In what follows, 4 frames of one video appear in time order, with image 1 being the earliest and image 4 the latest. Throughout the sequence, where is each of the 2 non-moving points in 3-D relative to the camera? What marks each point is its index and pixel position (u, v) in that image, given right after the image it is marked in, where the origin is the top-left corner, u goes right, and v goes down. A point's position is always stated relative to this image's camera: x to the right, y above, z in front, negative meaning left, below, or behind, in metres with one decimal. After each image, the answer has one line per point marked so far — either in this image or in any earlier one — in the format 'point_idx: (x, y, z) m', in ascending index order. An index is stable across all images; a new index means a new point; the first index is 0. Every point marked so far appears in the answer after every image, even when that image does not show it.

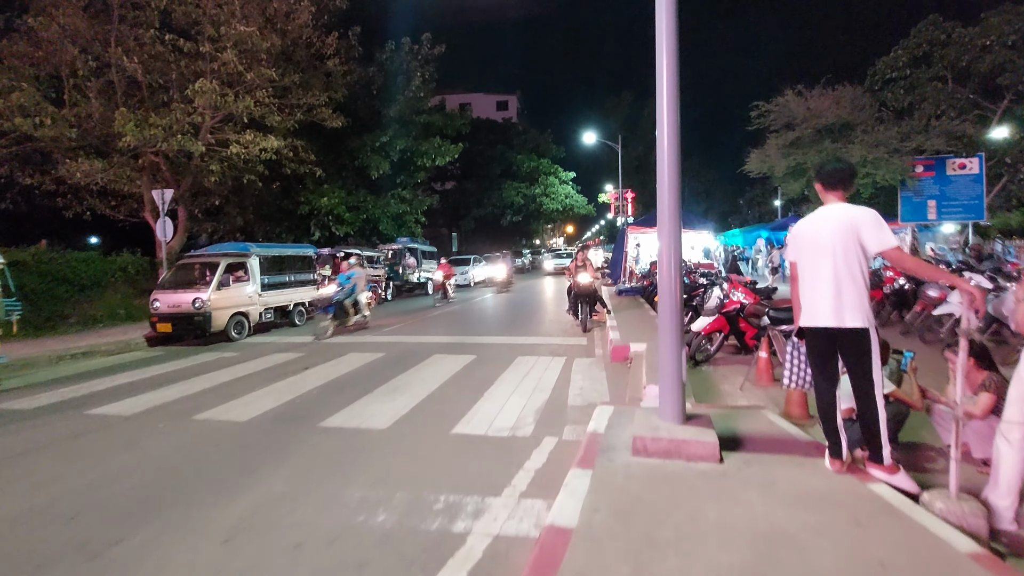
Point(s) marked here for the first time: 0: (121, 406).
0: (-4.7, -1.4, +7.5) m
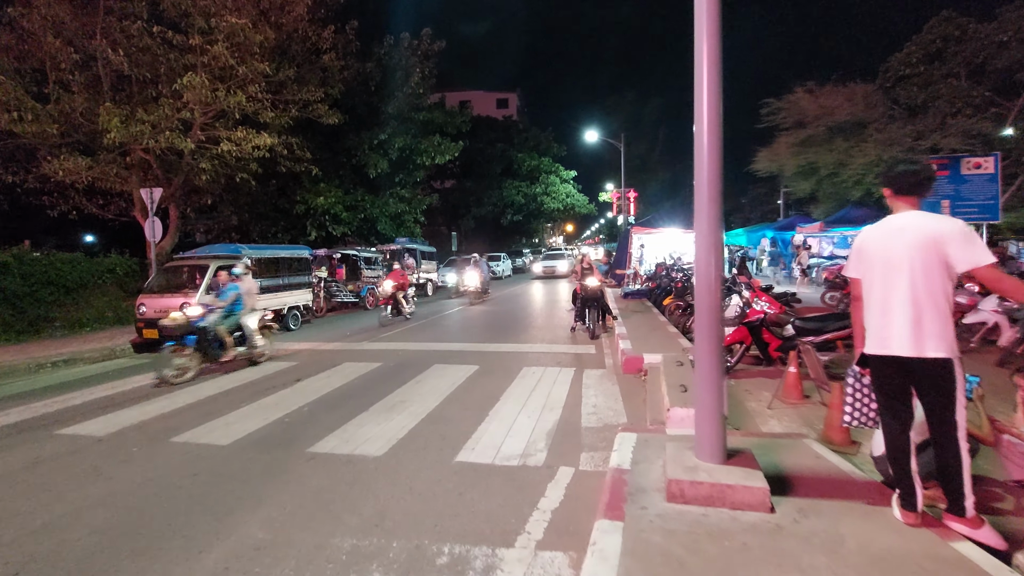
0: (-4.7, -1.5, +6.9) m
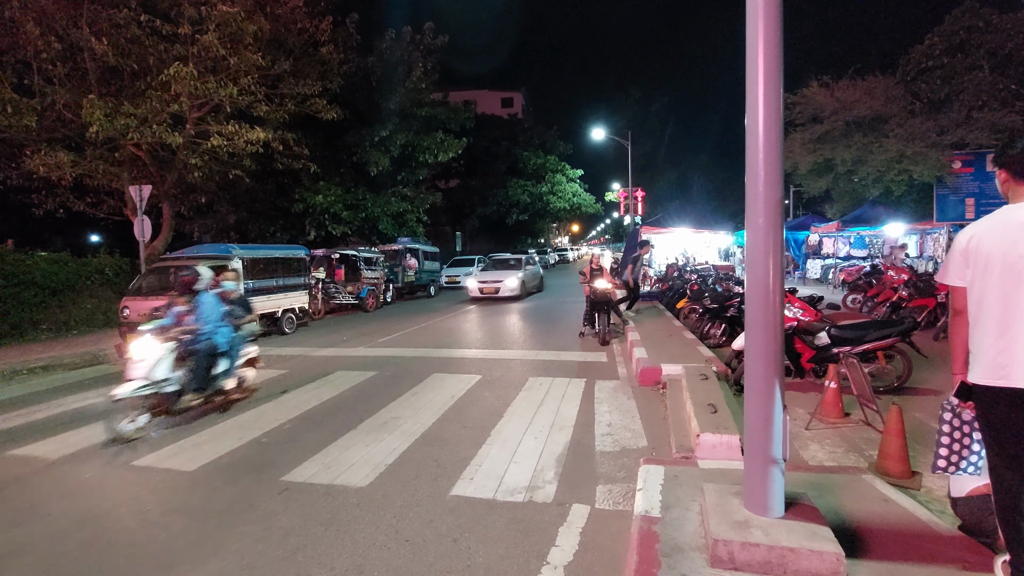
0: (-4.6, -1.6, +6.2) m
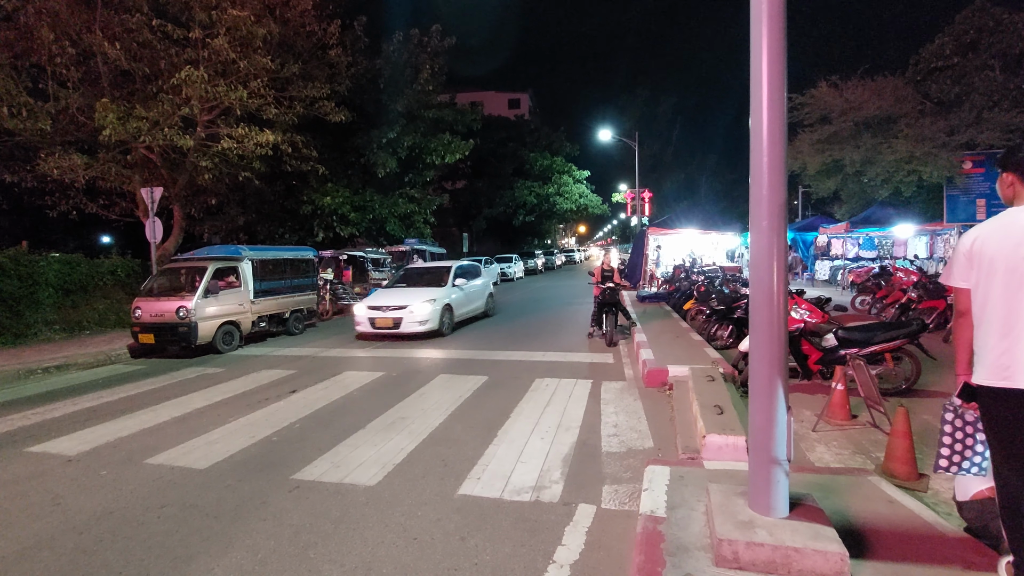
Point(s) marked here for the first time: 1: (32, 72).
0: (-4.5, -1.6, +6.3) m
1: (-10.7, +4.8, +13.8) m
